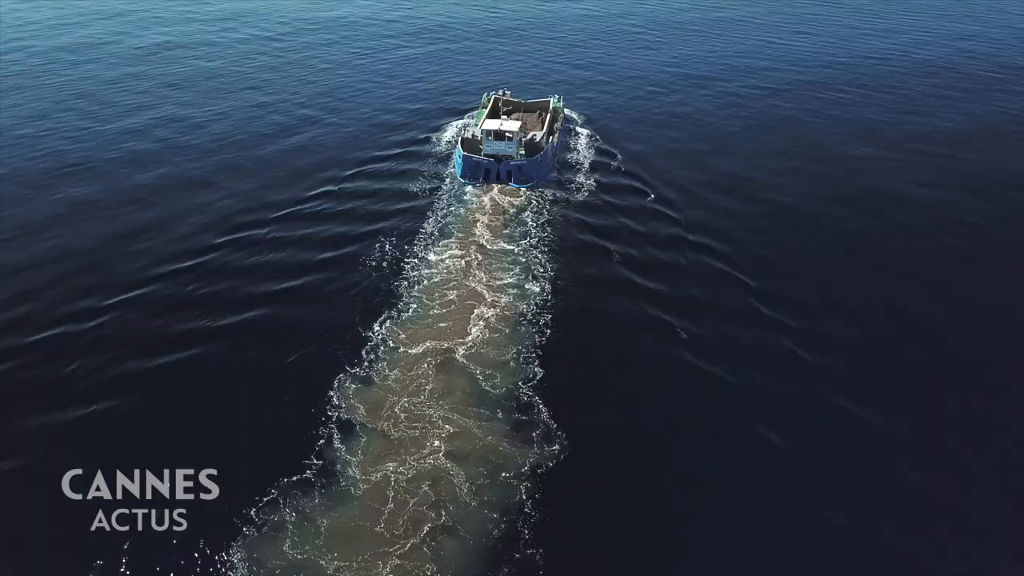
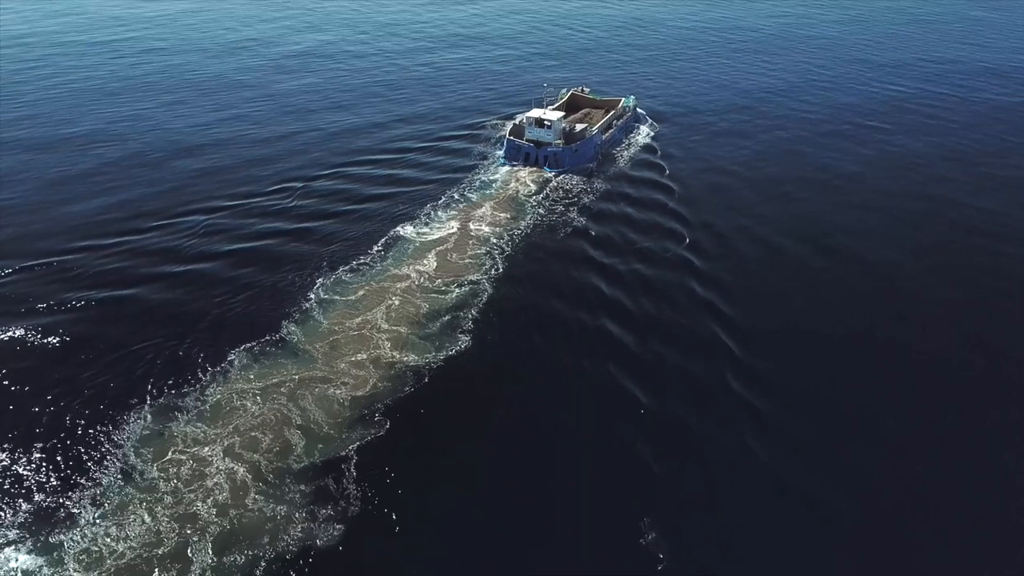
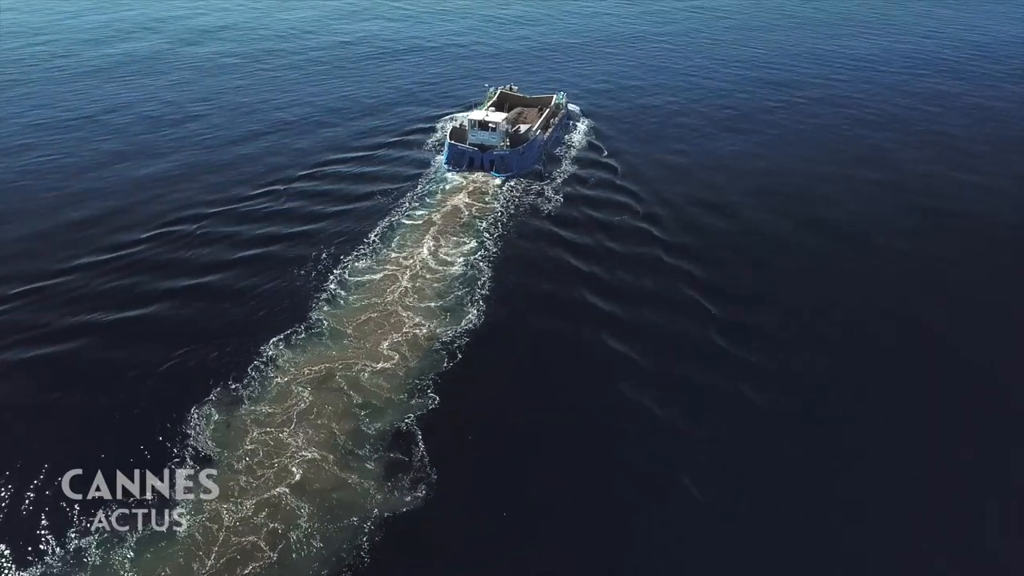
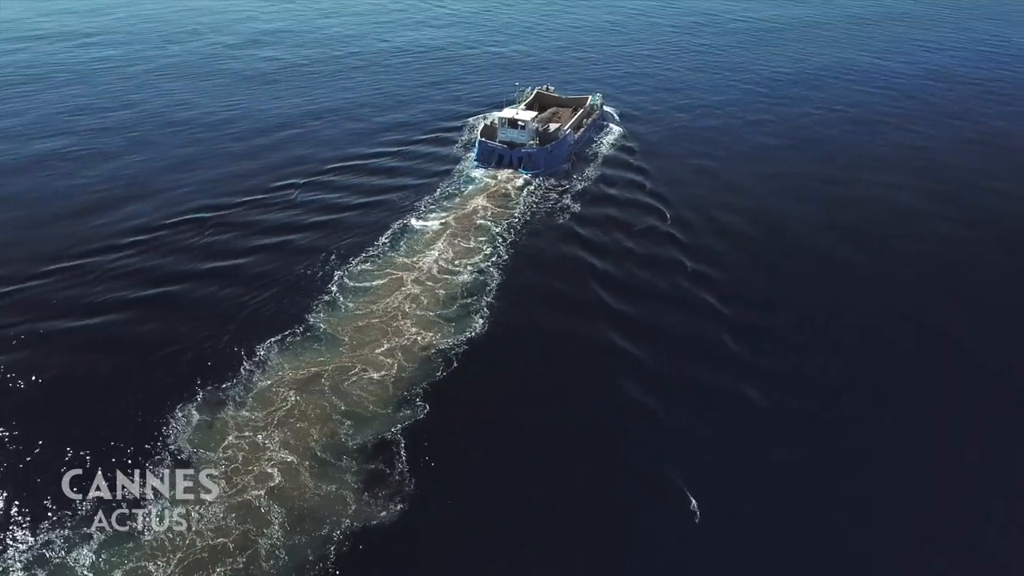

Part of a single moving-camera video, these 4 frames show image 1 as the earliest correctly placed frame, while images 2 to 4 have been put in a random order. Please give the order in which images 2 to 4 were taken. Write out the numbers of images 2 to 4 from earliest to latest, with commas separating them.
3, 4, 2
